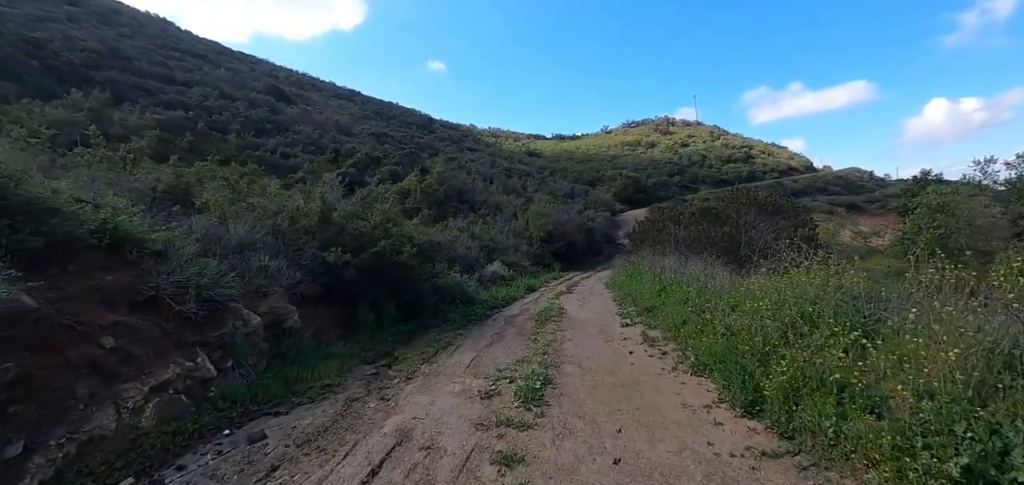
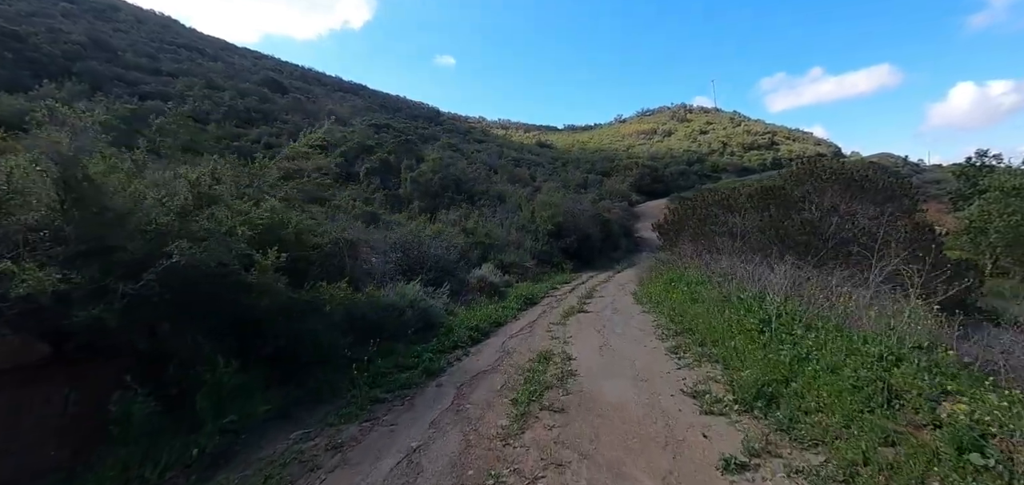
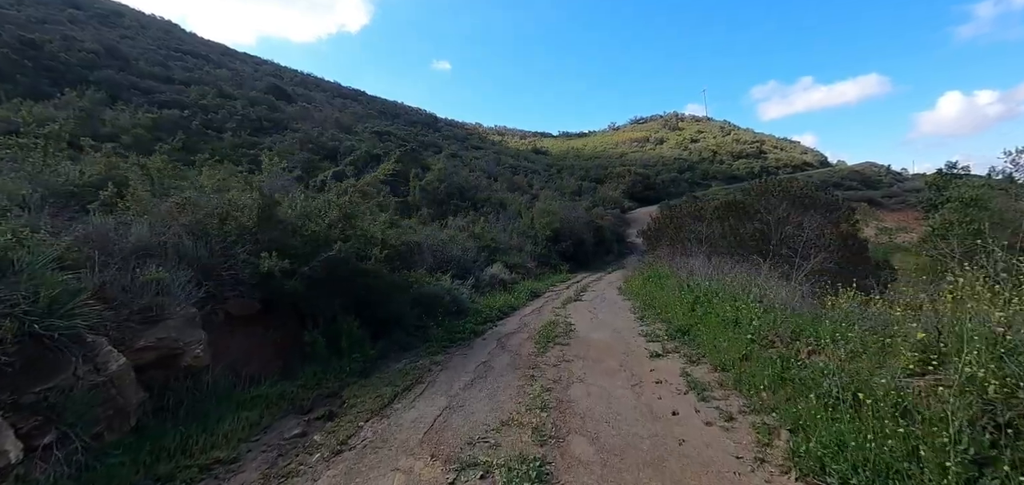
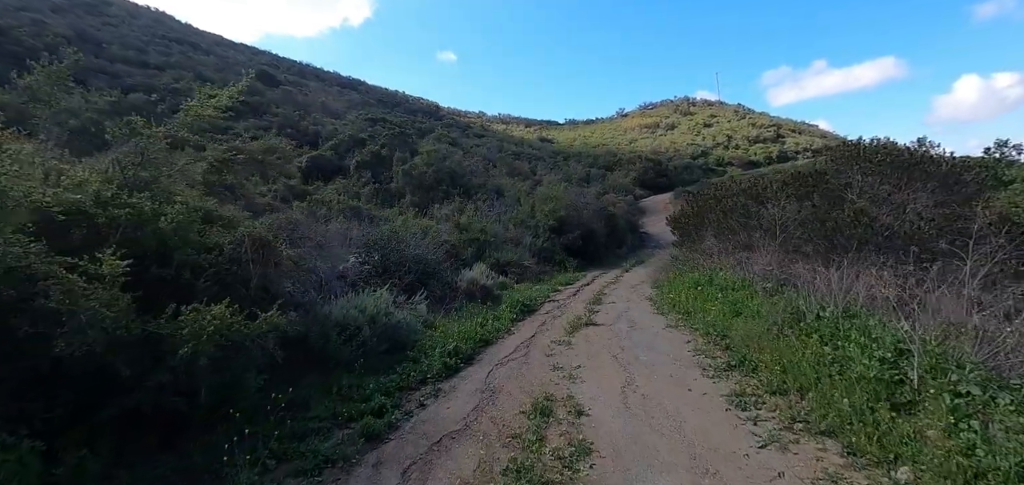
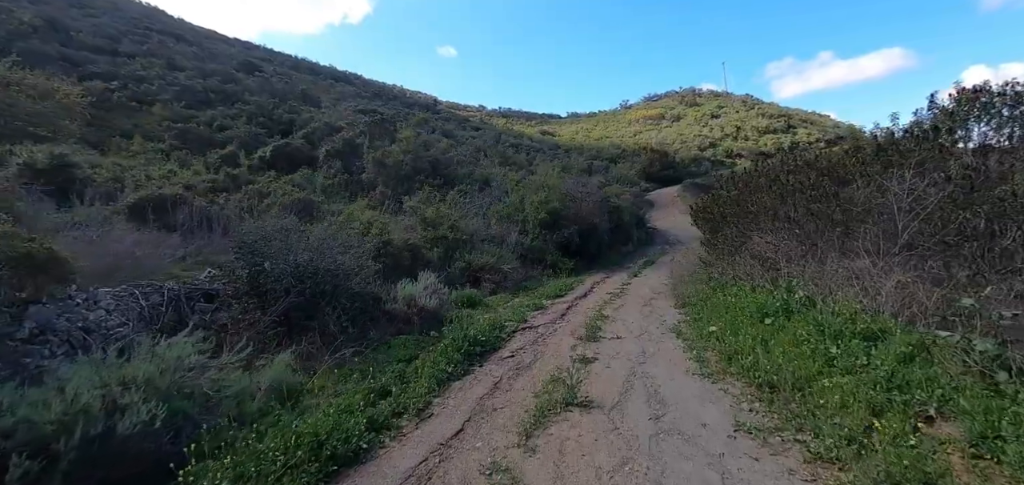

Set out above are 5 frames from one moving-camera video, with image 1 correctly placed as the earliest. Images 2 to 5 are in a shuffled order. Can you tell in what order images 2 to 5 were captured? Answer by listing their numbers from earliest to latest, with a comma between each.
3, 2, 4, 5
